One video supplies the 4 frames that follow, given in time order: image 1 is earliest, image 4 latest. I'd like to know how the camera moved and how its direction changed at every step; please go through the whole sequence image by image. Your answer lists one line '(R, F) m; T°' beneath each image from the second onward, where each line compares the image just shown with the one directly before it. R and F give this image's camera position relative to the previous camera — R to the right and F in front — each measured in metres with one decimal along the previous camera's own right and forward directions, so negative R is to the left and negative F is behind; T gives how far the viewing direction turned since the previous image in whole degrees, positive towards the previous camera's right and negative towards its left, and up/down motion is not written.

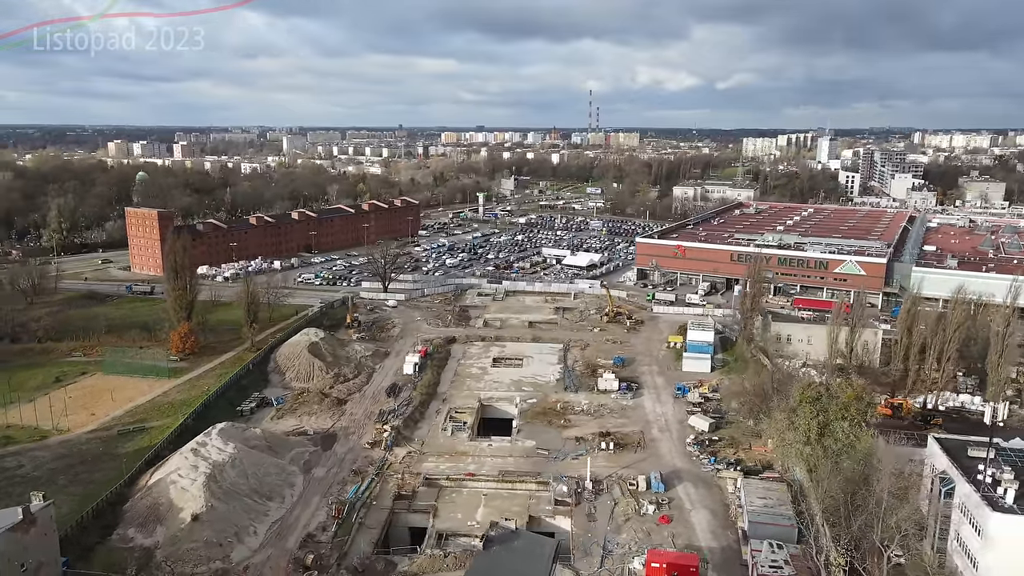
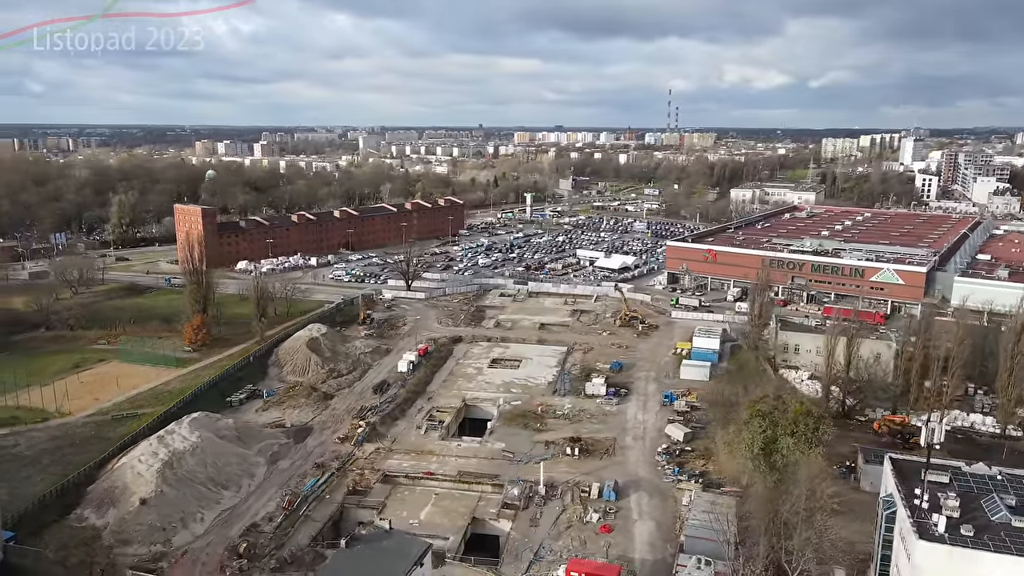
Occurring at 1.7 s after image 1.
(+2.2, +0.1) m; -6°
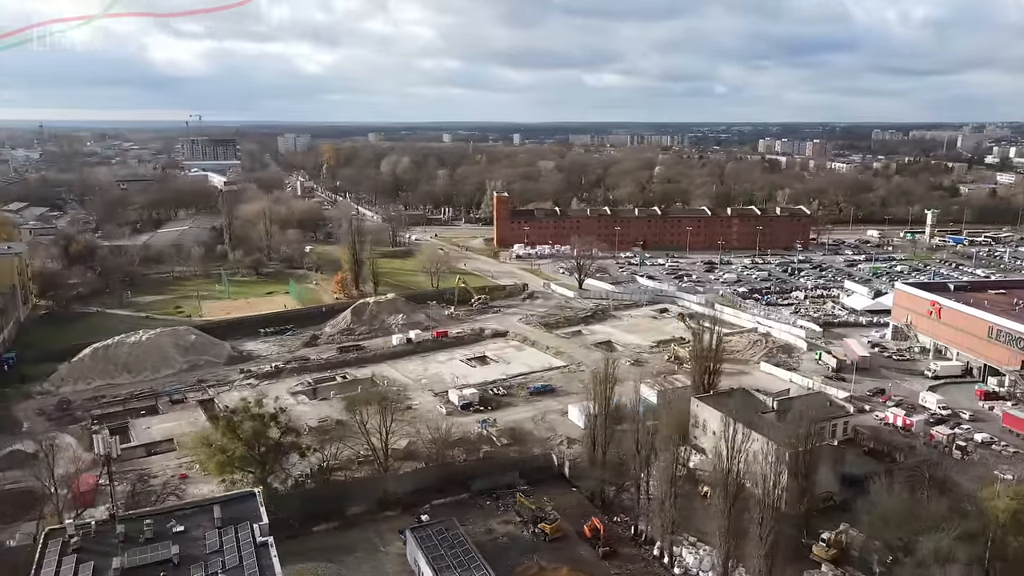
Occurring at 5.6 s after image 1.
(+15.3, +6.3) m; -45°
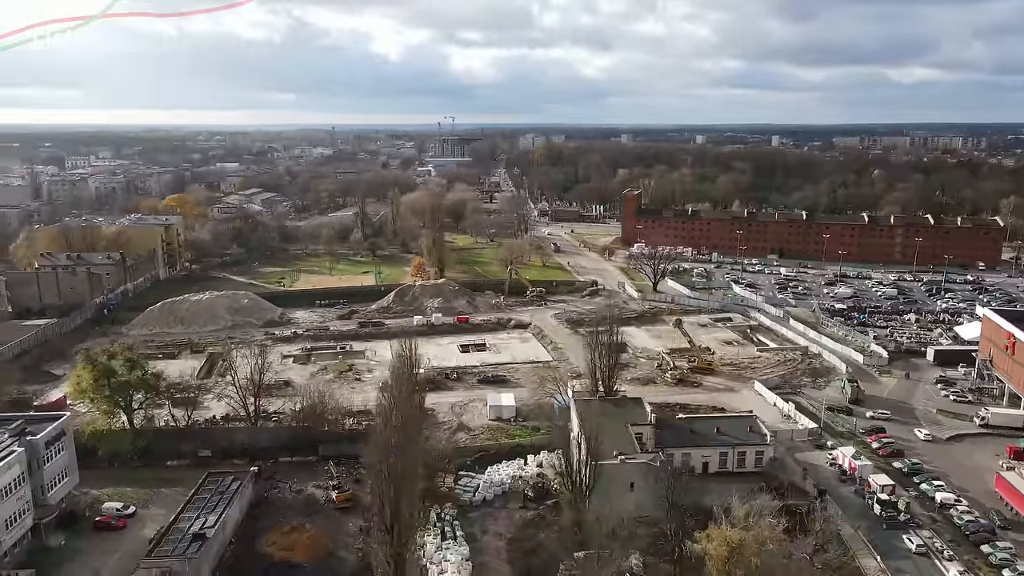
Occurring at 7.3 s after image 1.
(+7.7, +1.3) m; -20°
